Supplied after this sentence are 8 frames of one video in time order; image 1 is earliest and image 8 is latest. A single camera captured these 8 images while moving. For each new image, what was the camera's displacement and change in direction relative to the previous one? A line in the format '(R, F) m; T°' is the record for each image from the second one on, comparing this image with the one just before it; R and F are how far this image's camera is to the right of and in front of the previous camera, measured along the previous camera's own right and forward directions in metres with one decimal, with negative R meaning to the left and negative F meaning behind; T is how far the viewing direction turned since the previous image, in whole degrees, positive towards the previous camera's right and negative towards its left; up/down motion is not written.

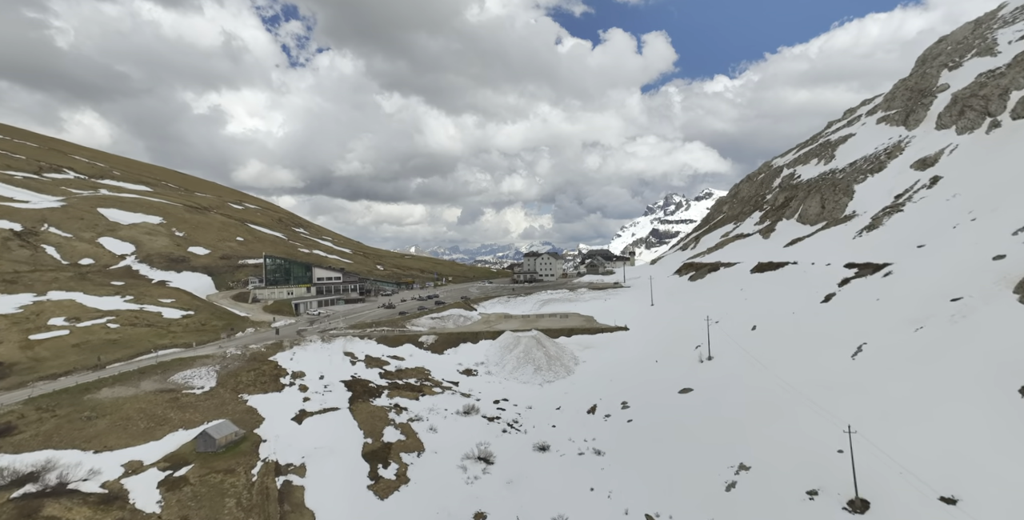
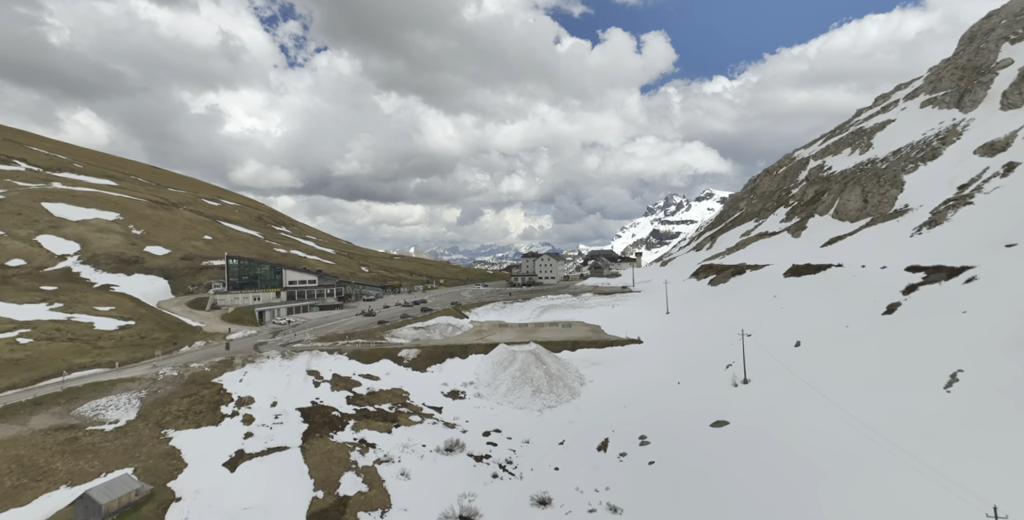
(+0.5, +11.0) m; 0°
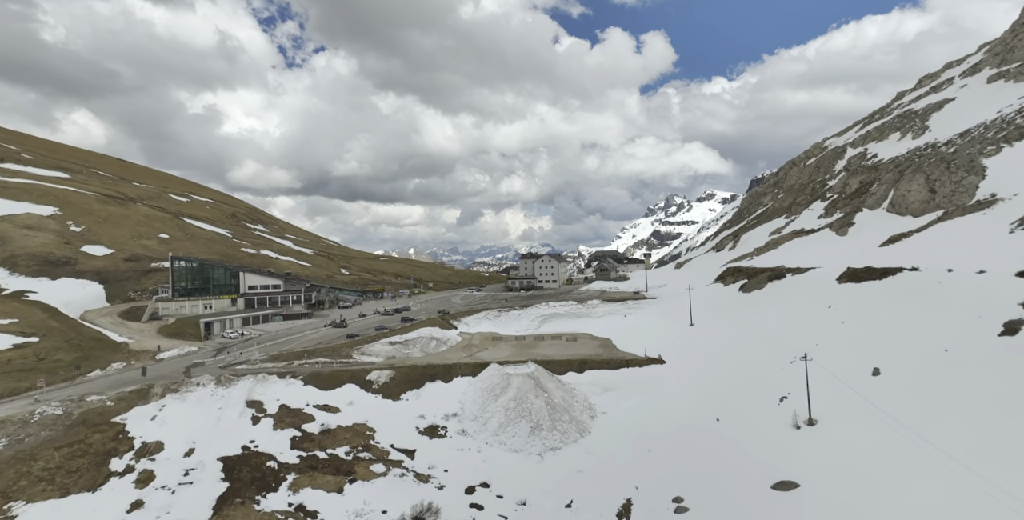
(+0.6, +12.4) m; 0°
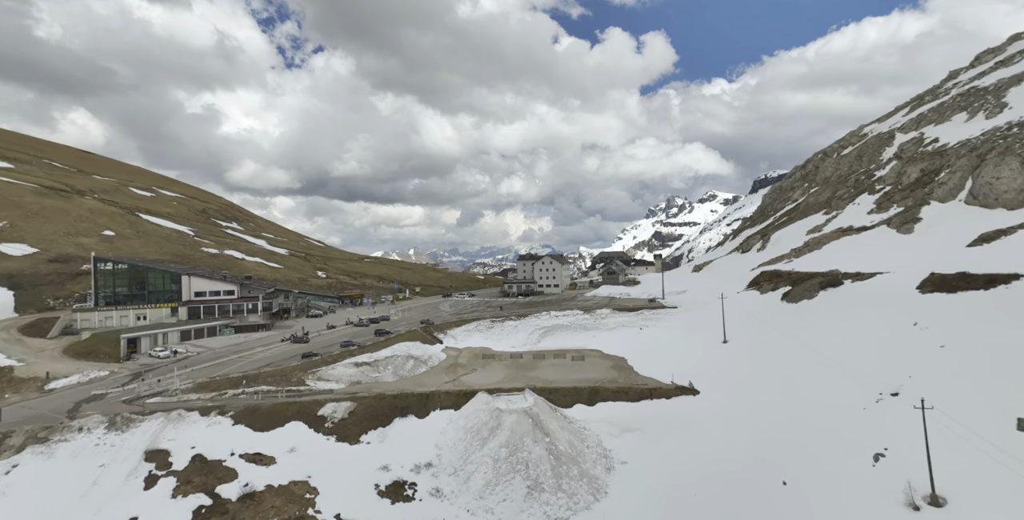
(+0.6, +12.2) m; 0°
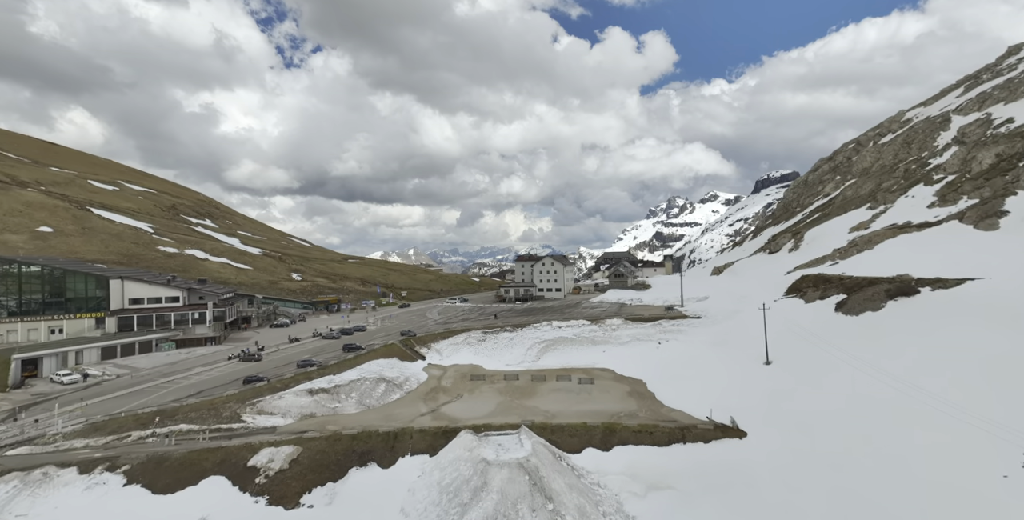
(+0.5, +10.5) m; 0°
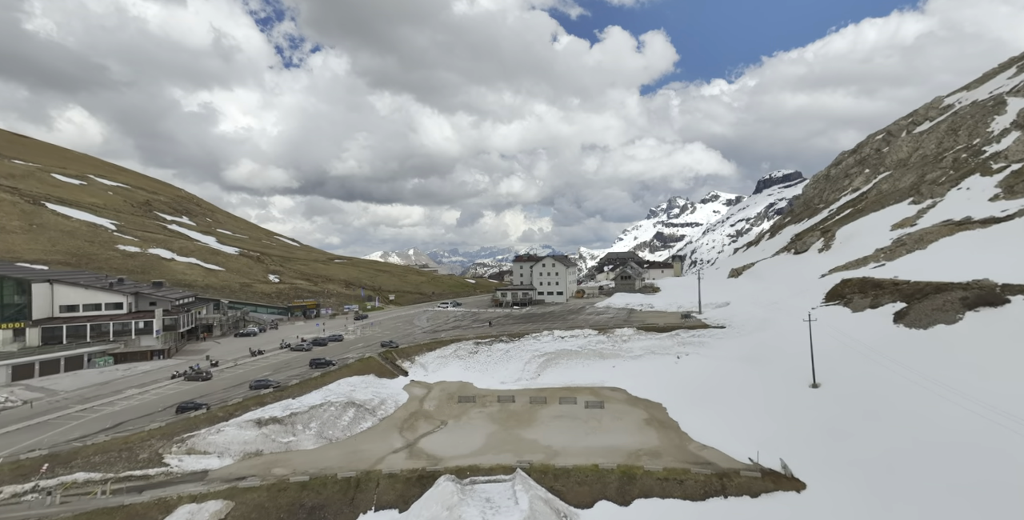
(+0.4, +7.9) m; 0°
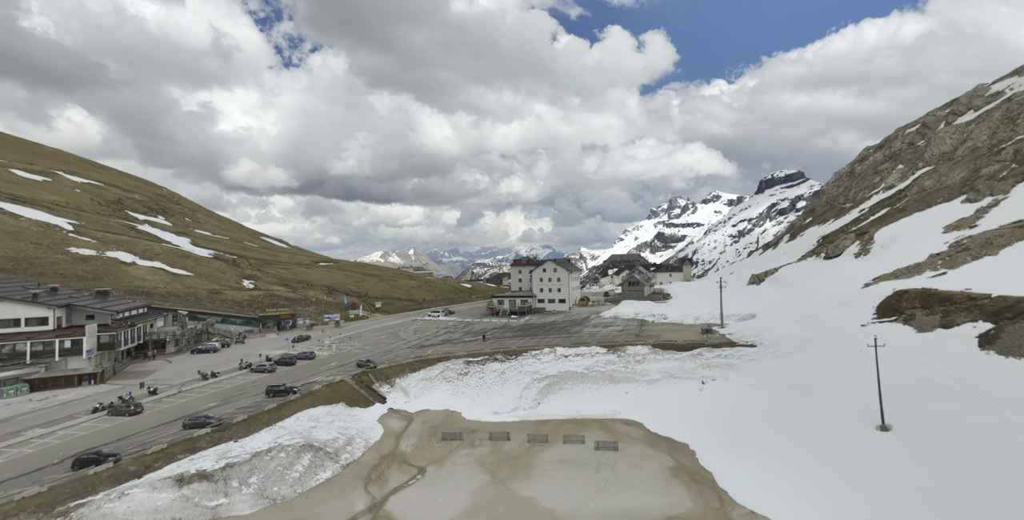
(+0.4, +7.6) m; 0°
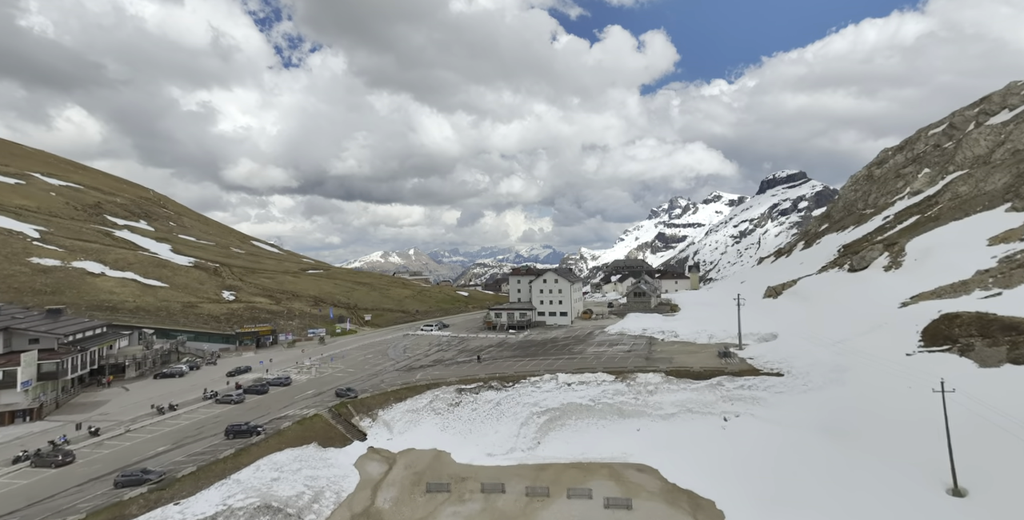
(+0.3, +5.1) m; 0°
